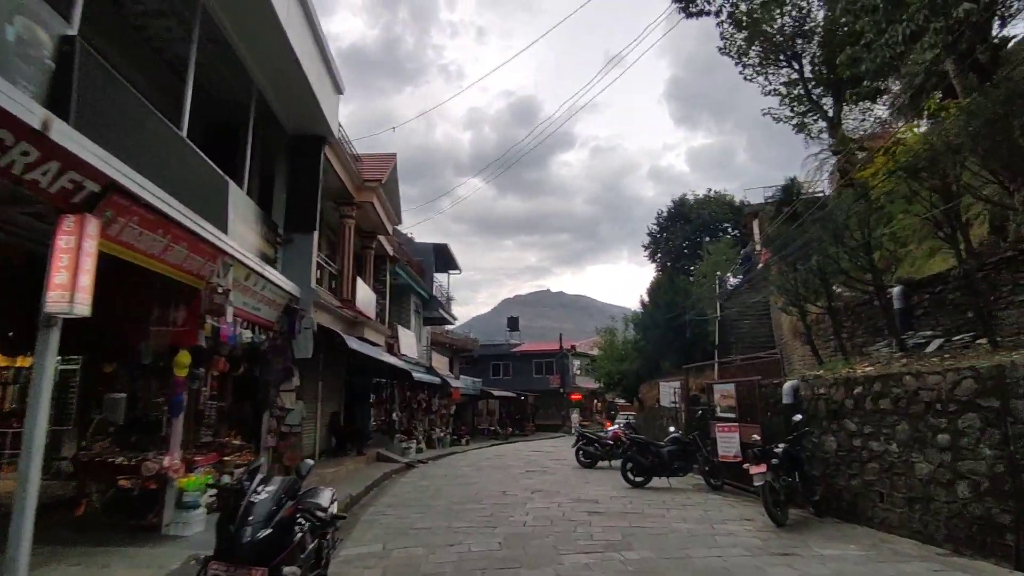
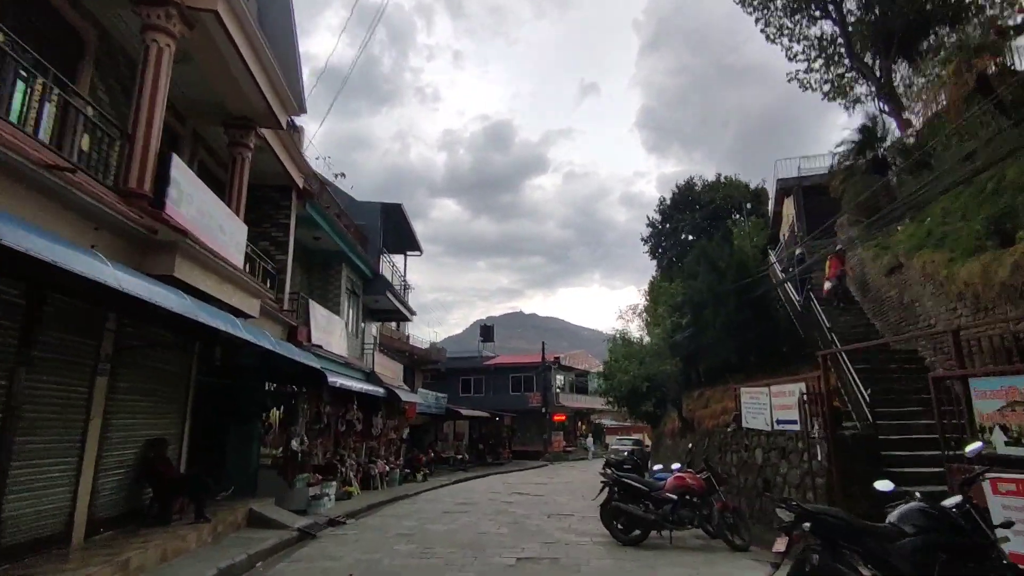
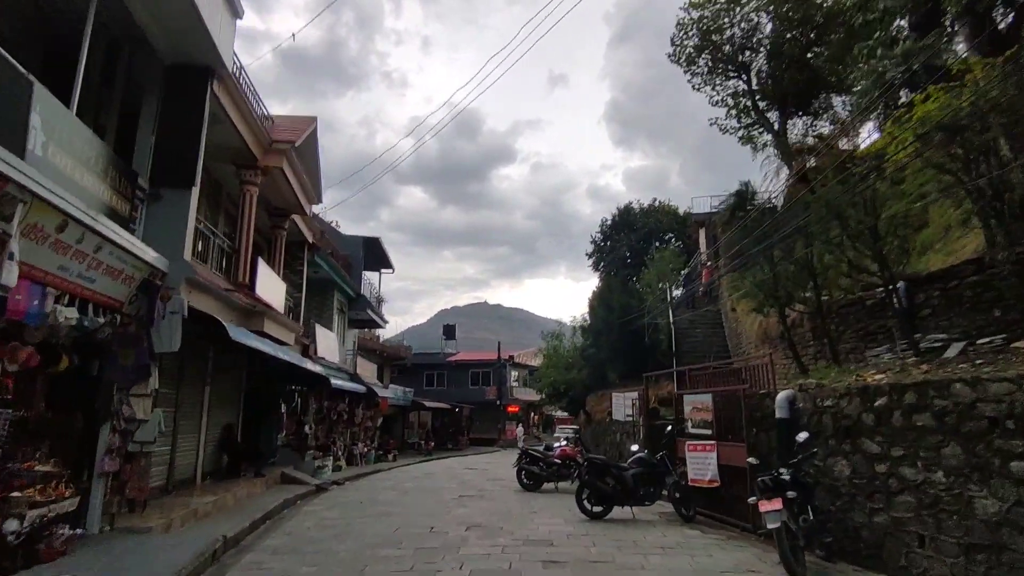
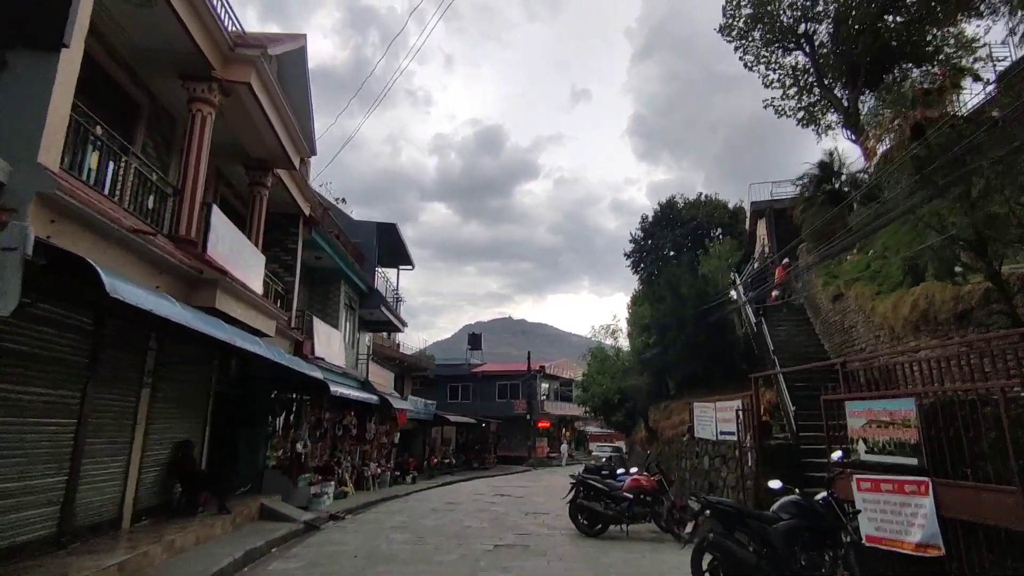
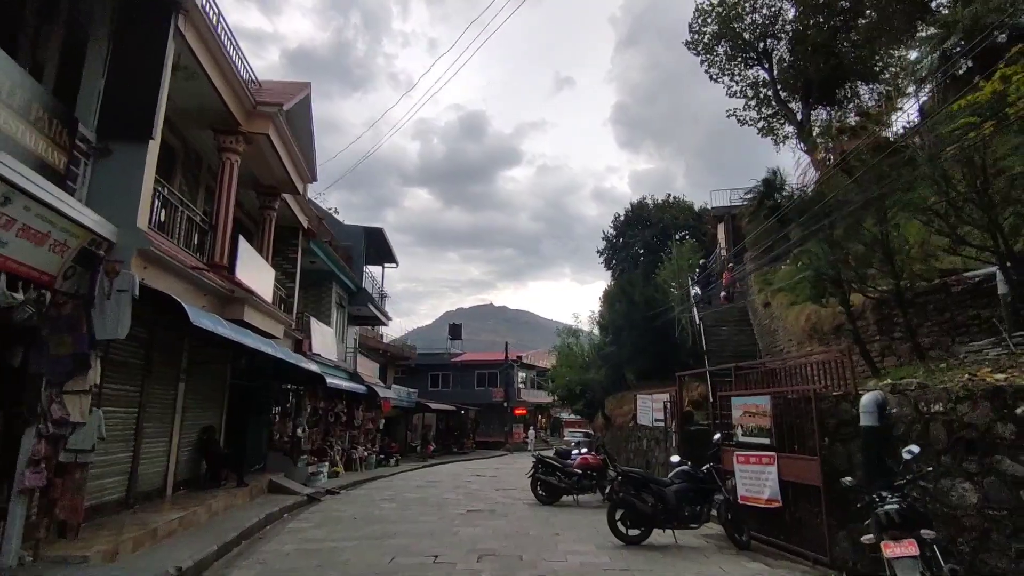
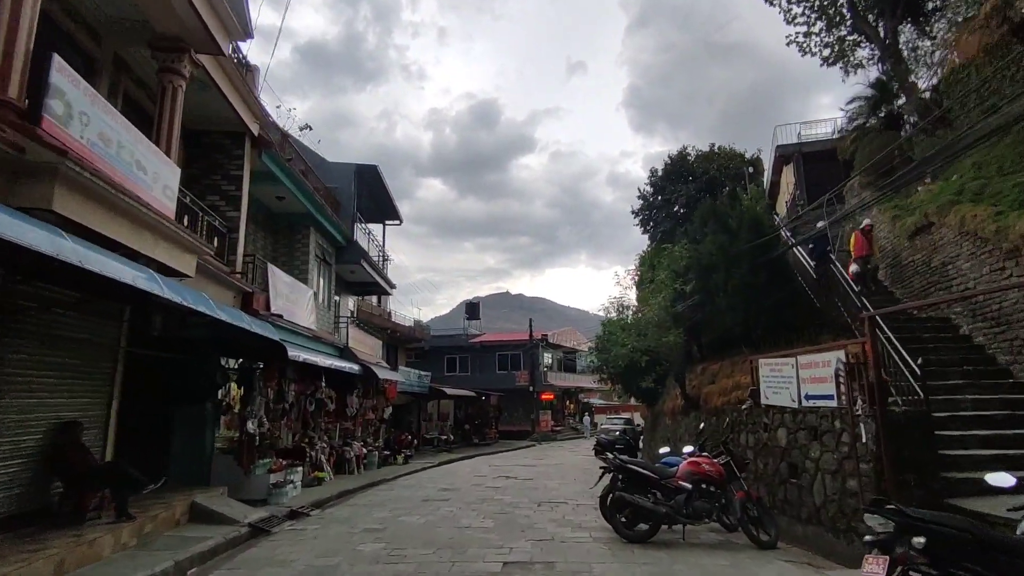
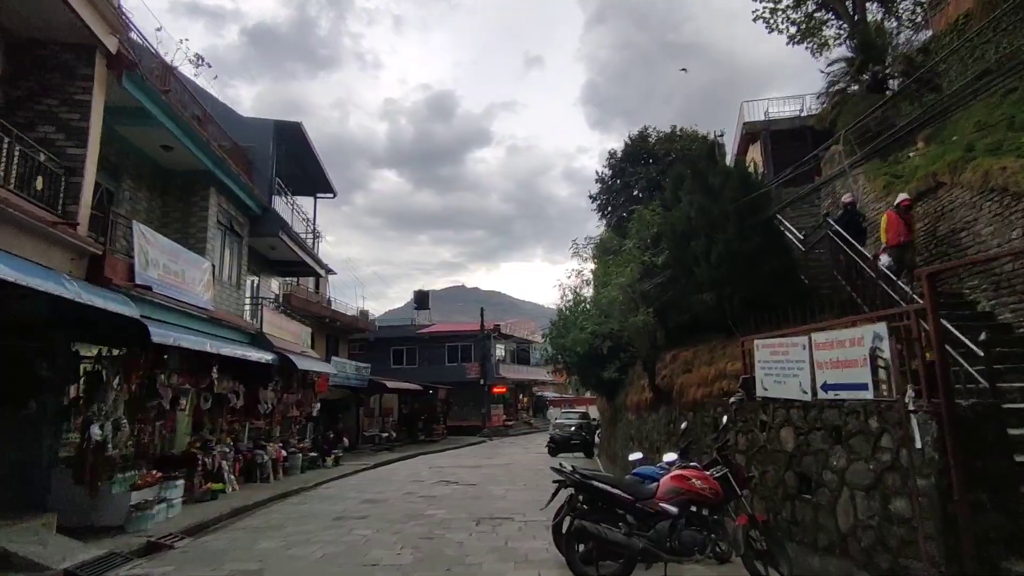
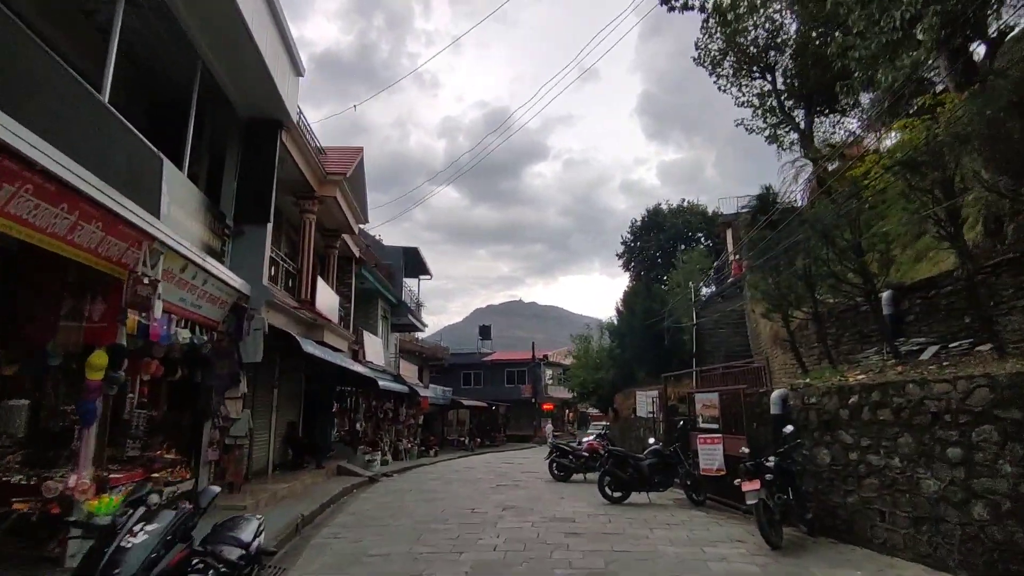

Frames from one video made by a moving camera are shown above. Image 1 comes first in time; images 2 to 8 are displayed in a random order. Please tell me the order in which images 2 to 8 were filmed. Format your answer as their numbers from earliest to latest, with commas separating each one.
8, 3, 5, 4, 2, 6, 7
